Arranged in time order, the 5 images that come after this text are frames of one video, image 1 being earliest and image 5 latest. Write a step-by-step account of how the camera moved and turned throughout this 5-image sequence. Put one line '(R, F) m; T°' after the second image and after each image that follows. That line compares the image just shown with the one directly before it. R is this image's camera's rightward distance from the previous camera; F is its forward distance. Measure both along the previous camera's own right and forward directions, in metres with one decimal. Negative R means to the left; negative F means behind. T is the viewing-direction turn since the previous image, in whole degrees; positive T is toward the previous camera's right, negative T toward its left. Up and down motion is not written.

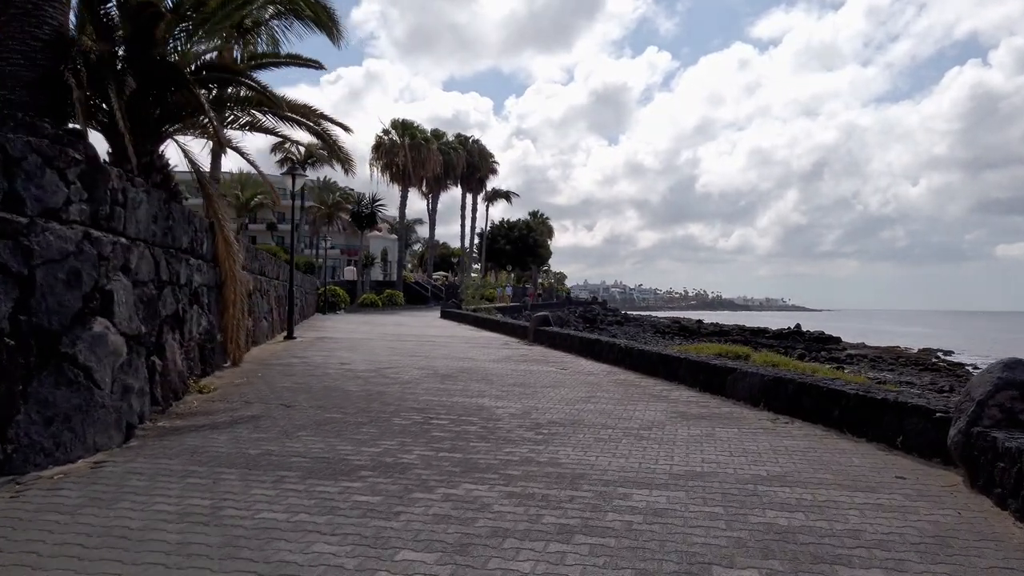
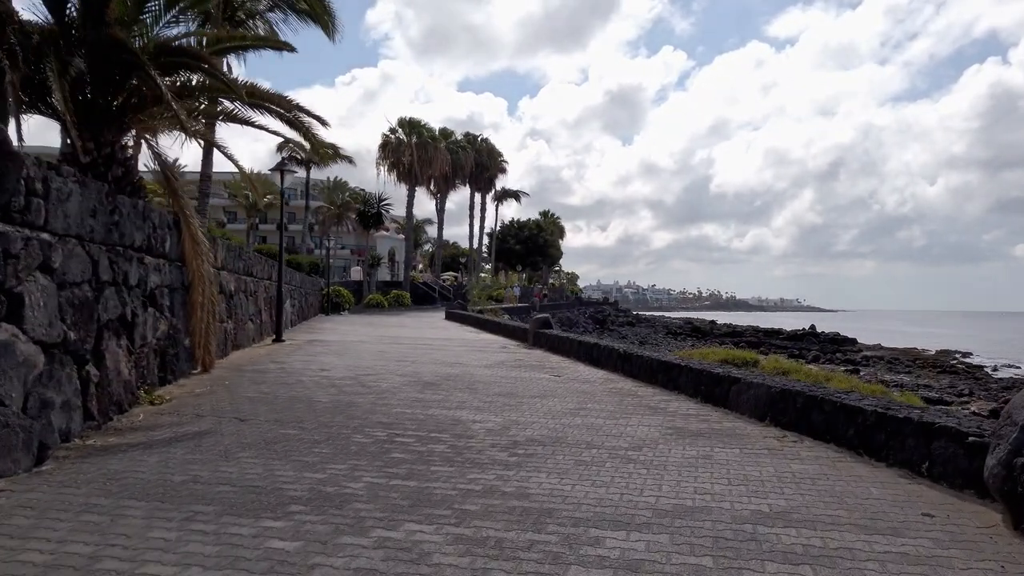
(+0.4, +0.8) m; -1°
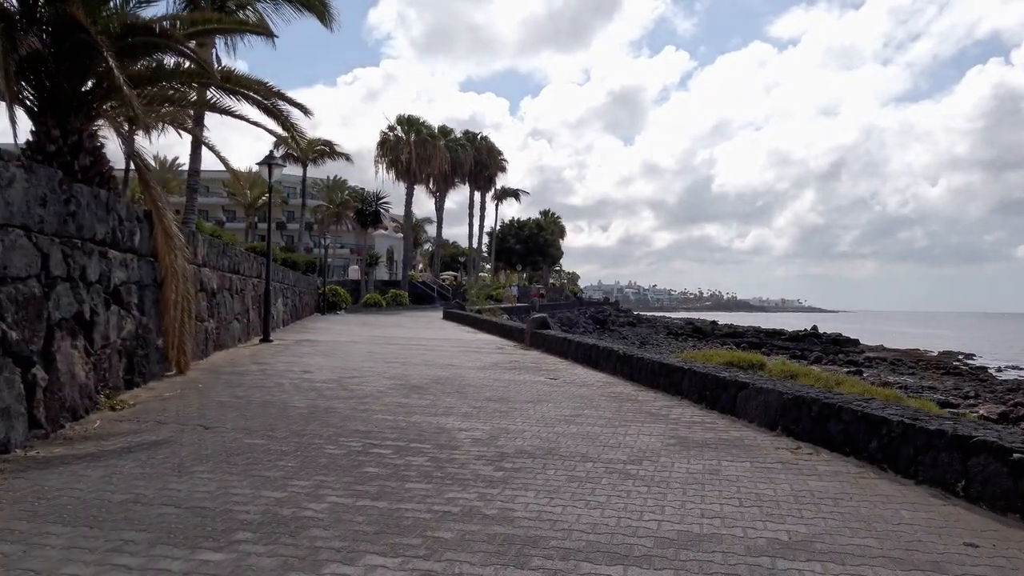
(+0.1, +0.6) m; 0°
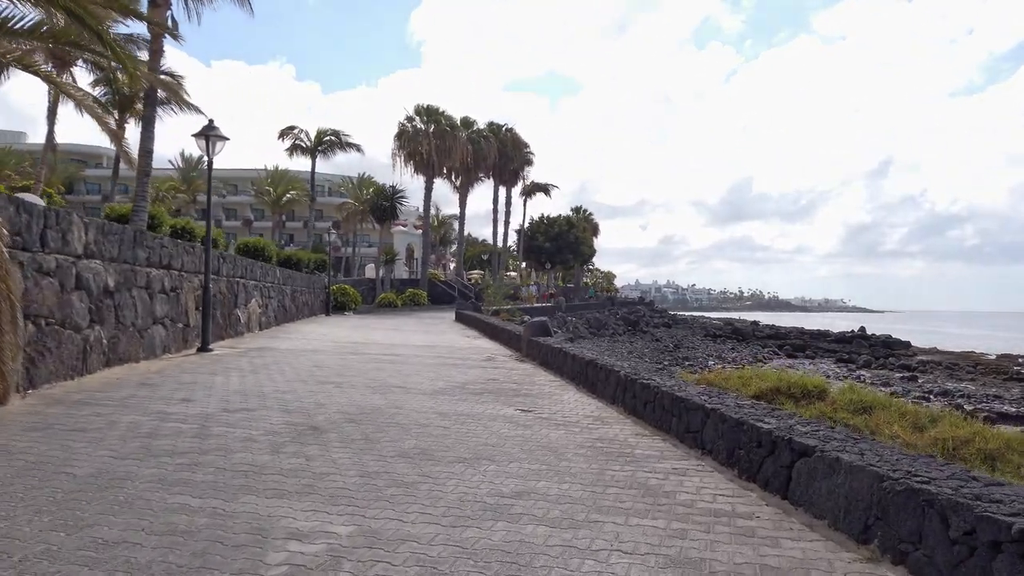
(+0.9, +3.3) m; -3°
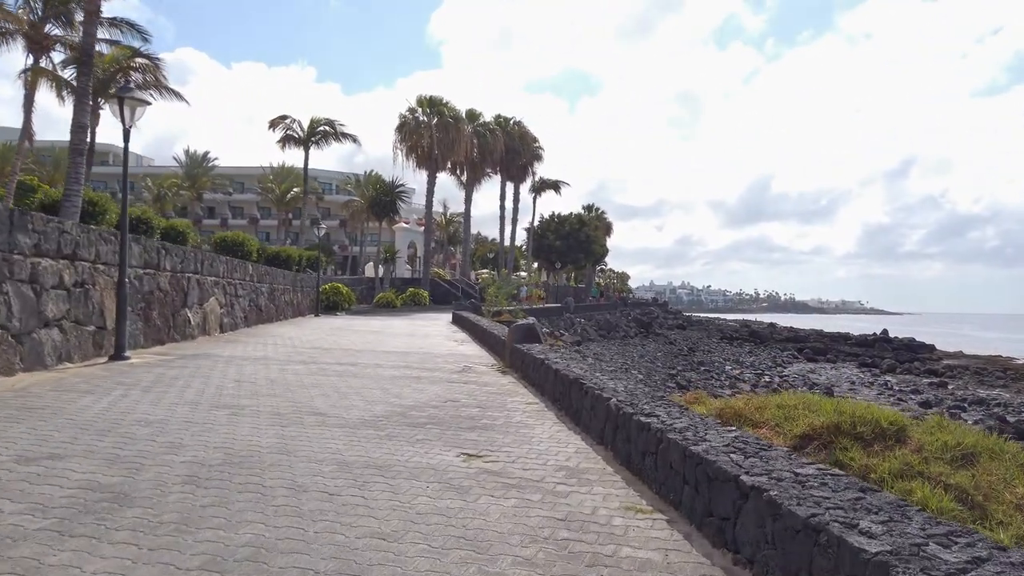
(+0.5, +2.6) m; -1°
